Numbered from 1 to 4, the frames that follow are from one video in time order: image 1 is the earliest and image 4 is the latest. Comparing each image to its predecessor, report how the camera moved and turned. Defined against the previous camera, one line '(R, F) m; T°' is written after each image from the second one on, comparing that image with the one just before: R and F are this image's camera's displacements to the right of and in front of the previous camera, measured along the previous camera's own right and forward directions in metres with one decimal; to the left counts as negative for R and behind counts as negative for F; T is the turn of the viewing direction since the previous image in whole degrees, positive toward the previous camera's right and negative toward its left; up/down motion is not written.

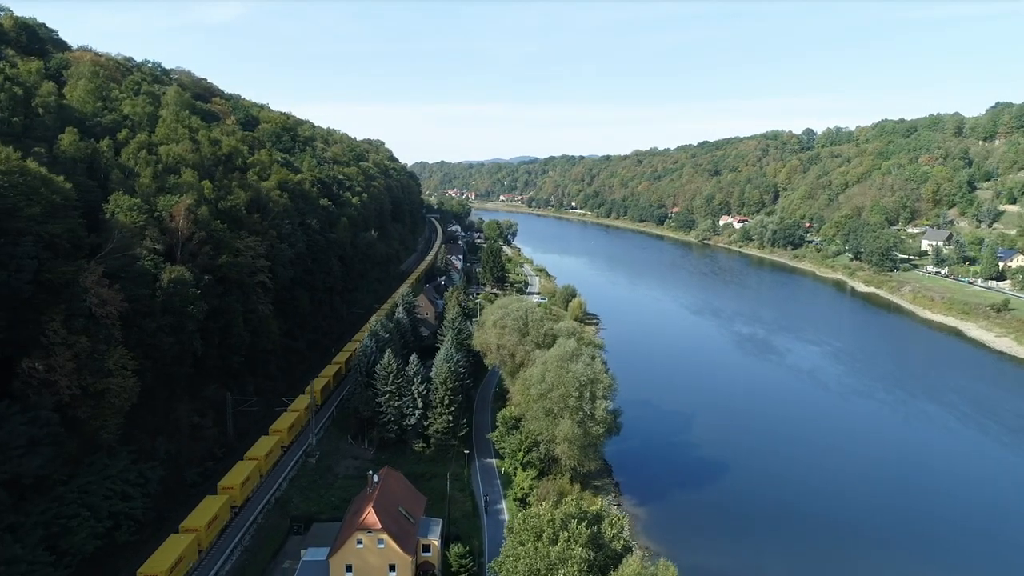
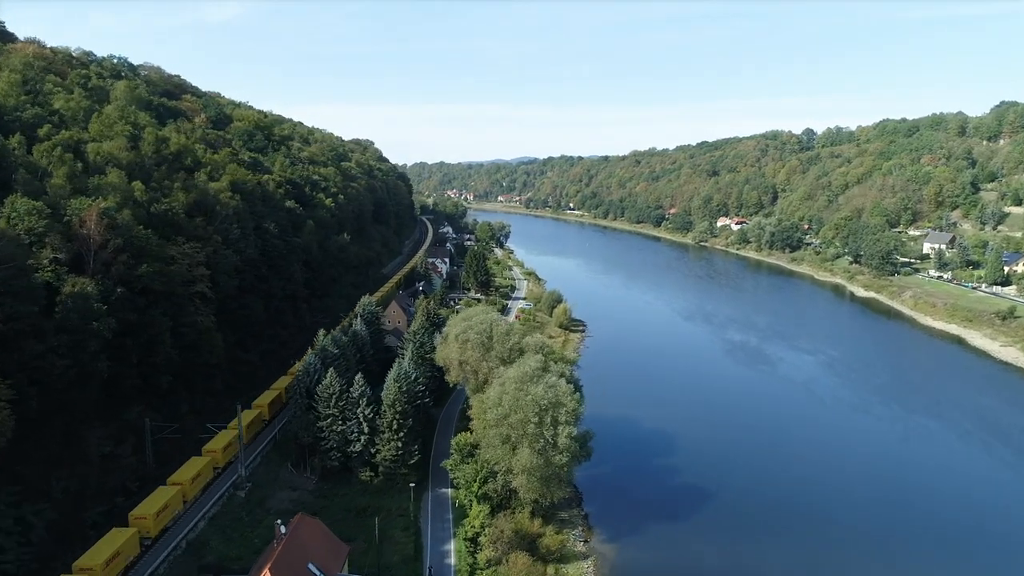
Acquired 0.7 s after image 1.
(+1.6, +2.6) m; 0°
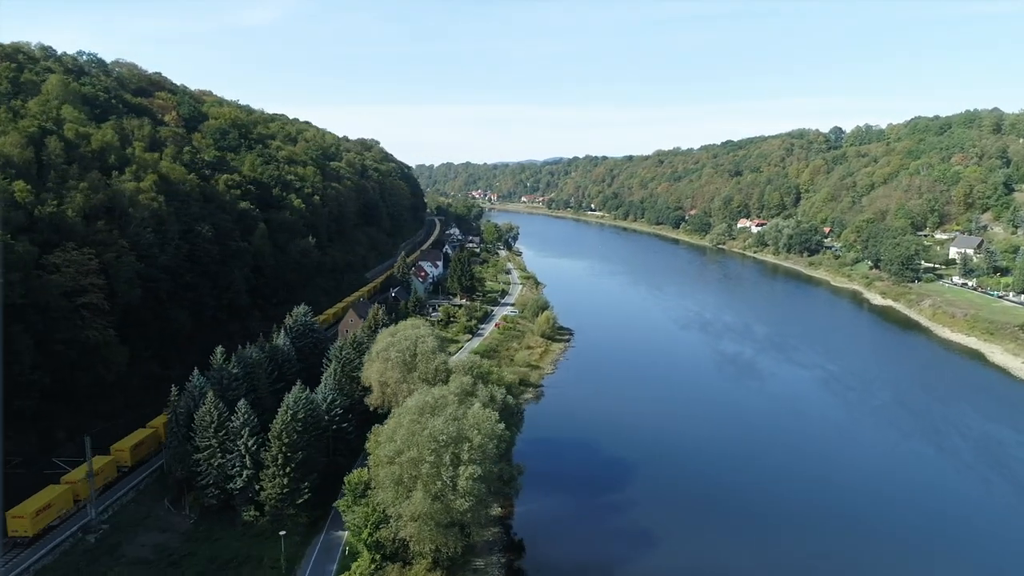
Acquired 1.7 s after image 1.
(+3.9, +3.3) m; -3°
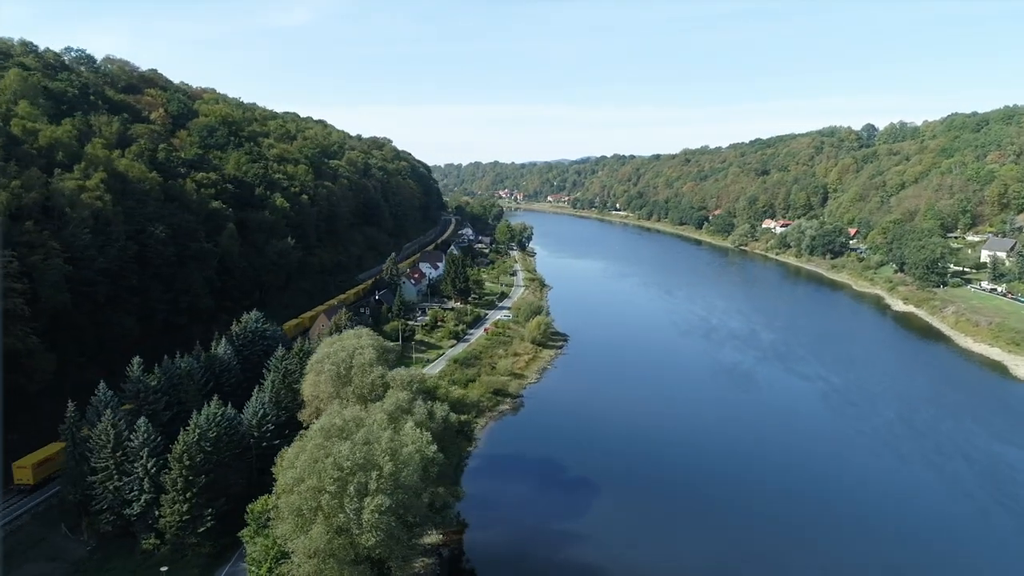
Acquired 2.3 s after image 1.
(+3.0, +2.2) m; -3°
